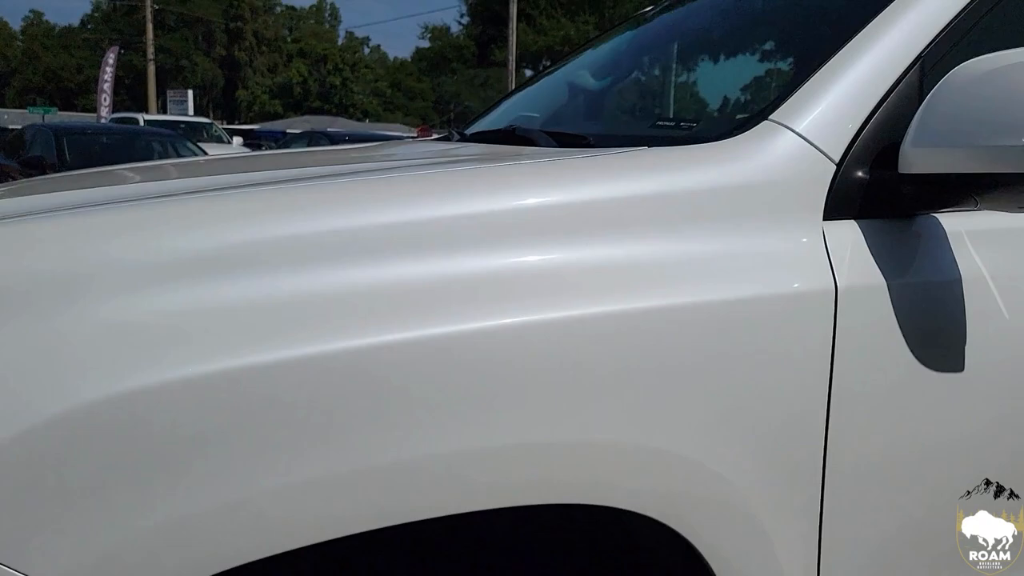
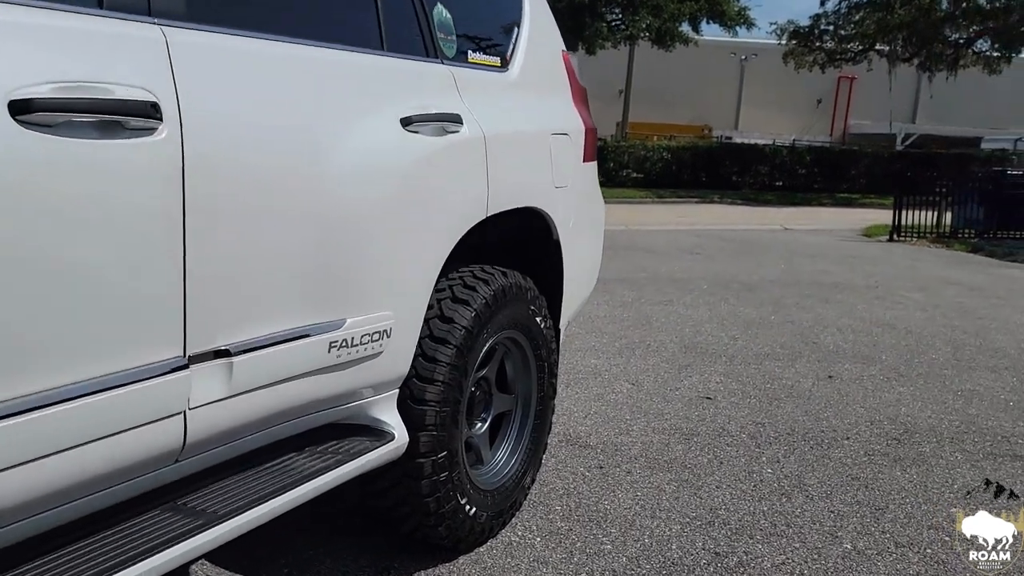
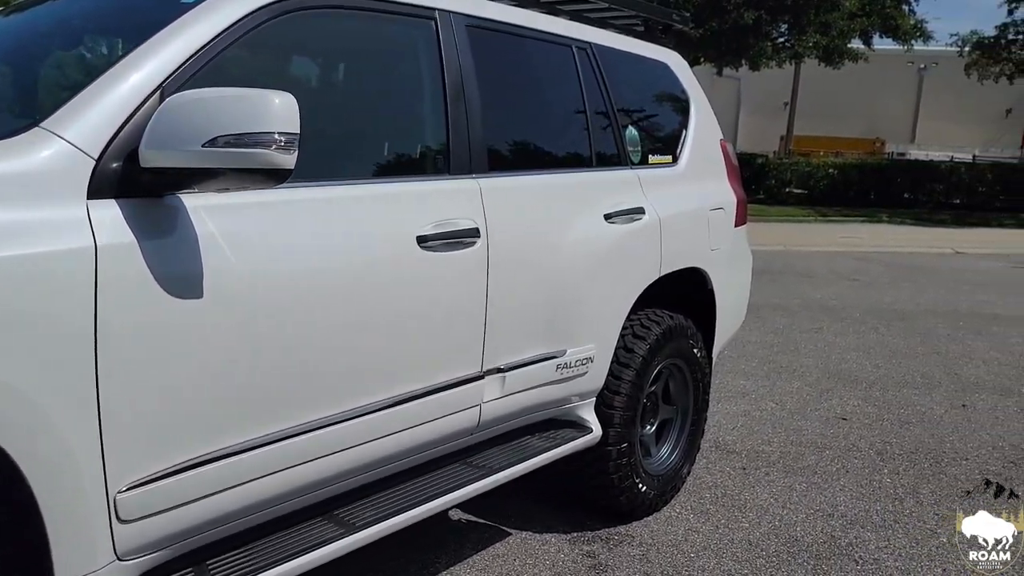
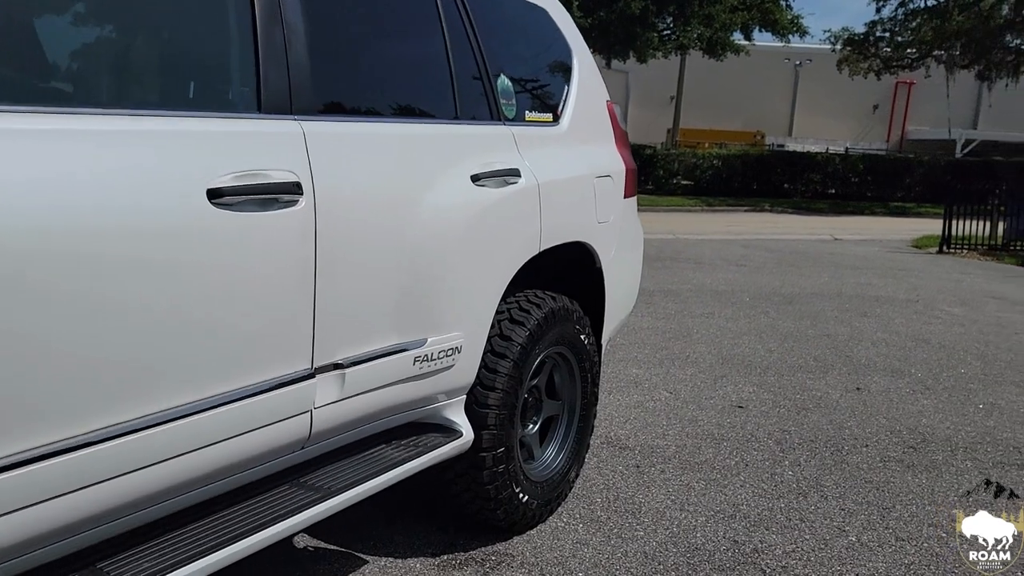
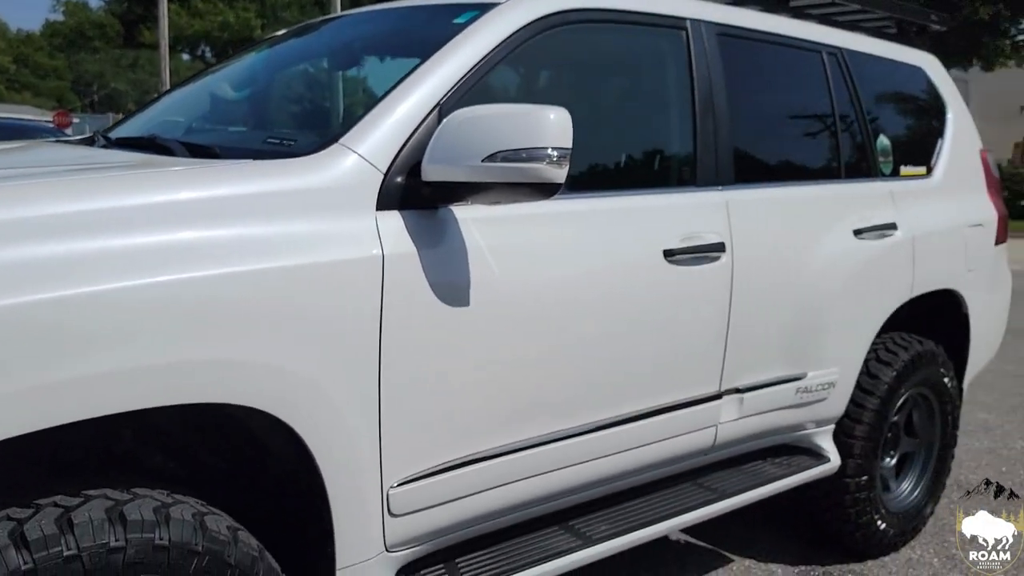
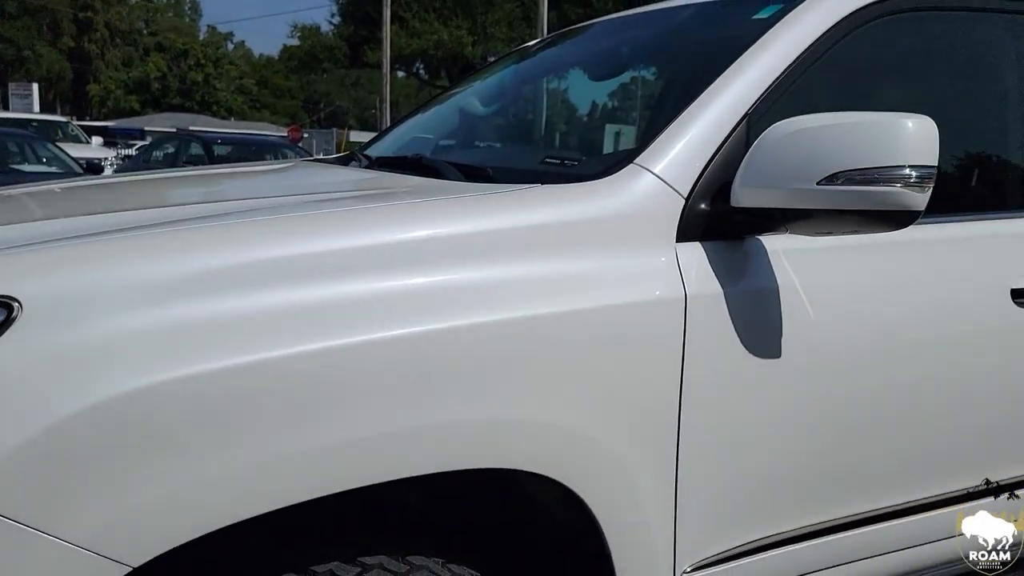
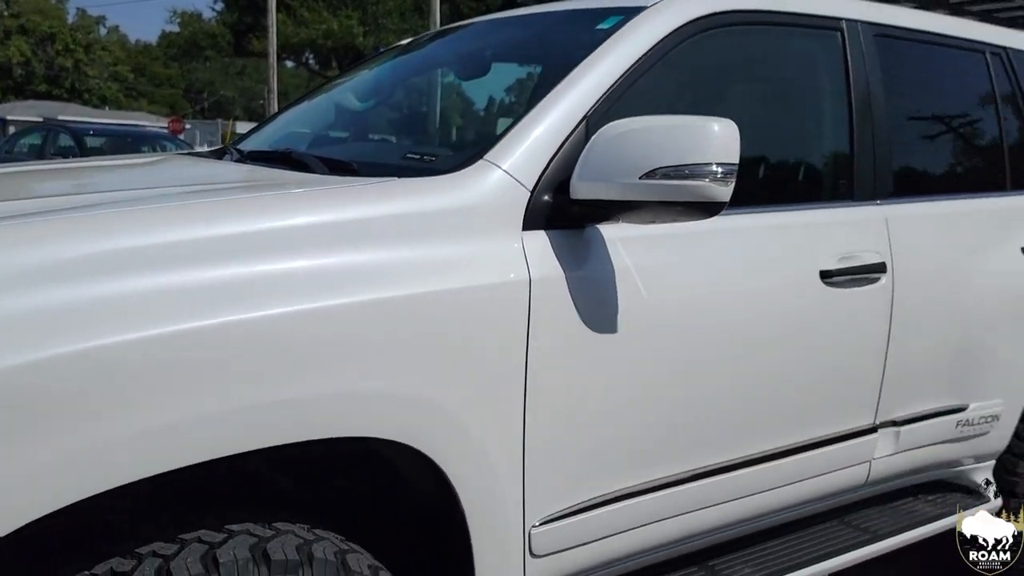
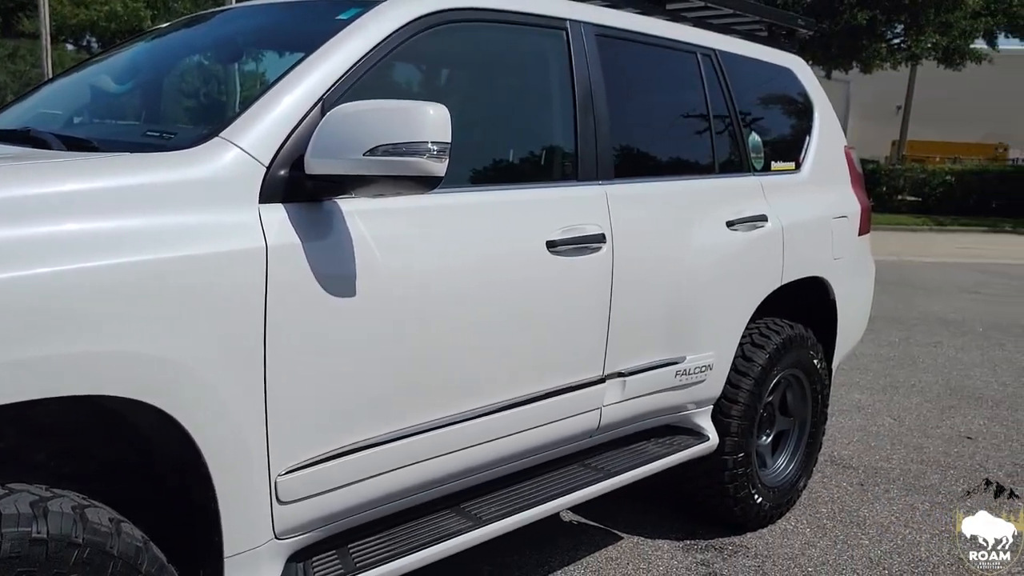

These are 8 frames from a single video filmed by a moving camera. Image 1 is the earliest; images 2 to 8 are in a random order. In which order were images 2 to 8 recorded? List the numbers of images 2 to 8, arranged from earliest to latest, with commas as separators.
6, 7, 5, 8, 3, 4, 2
